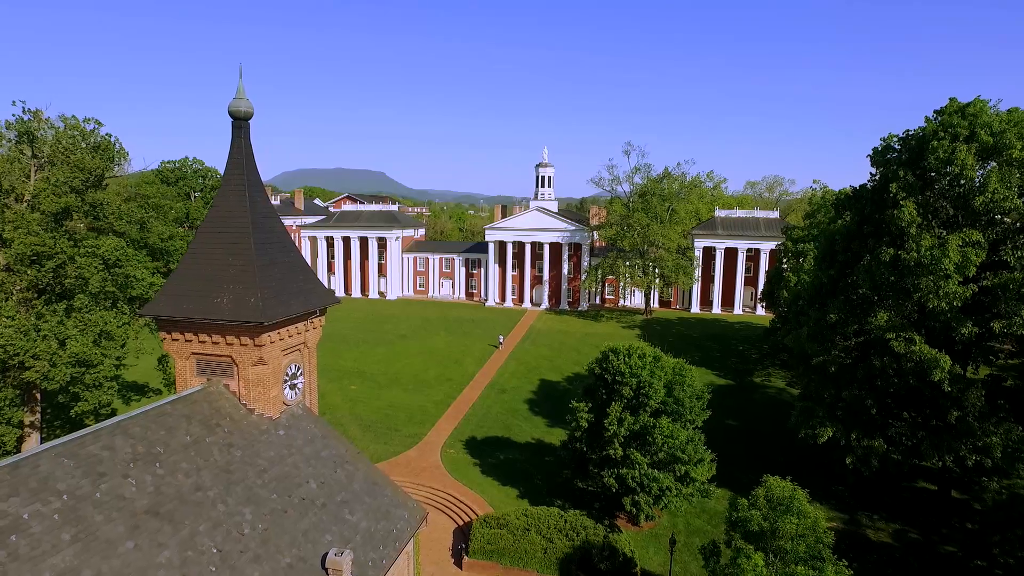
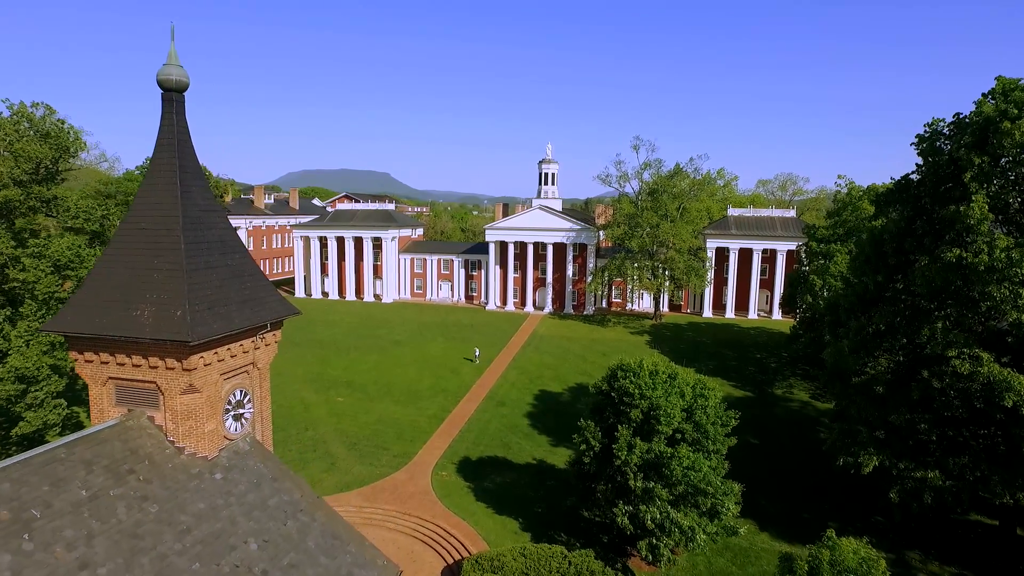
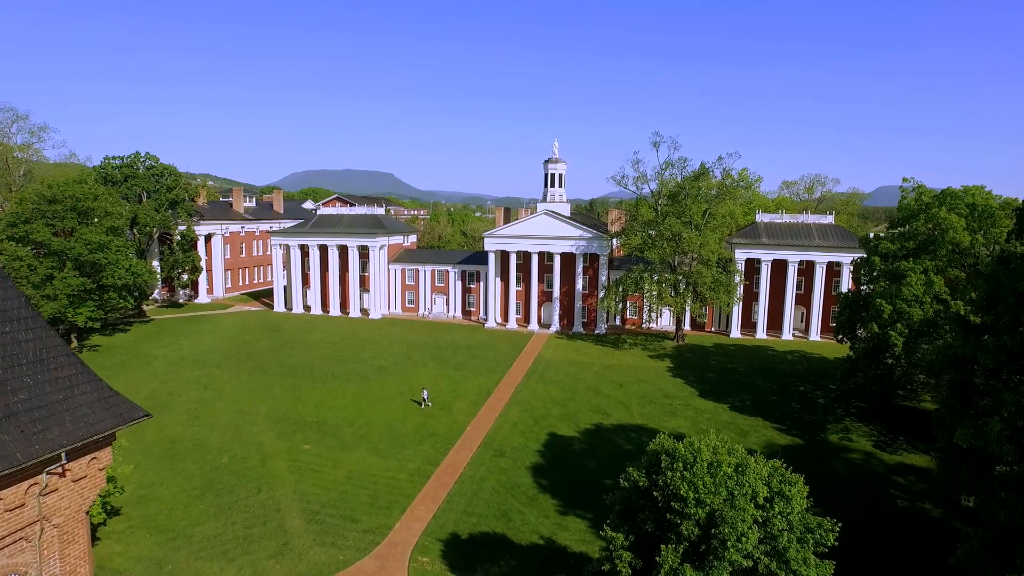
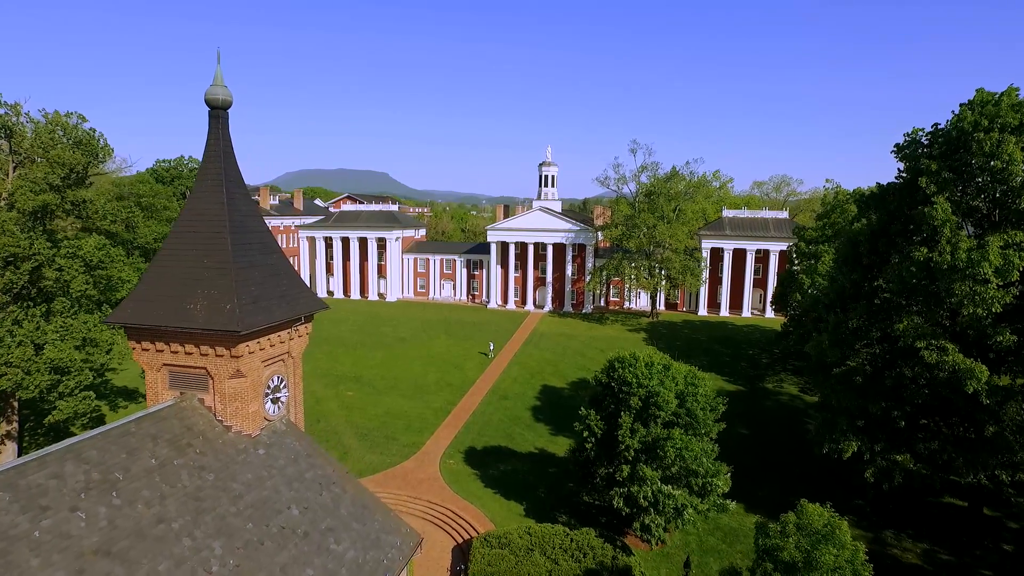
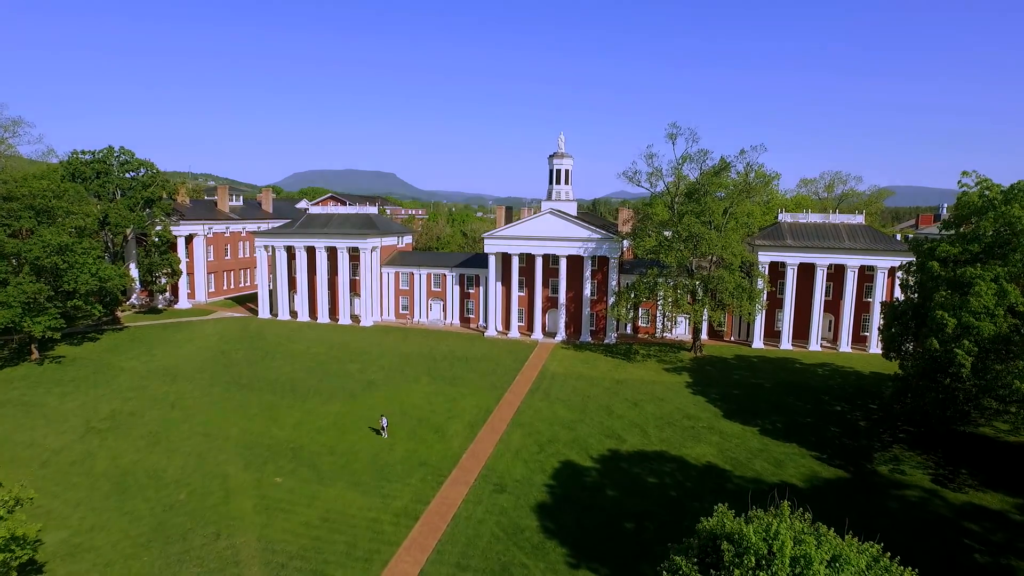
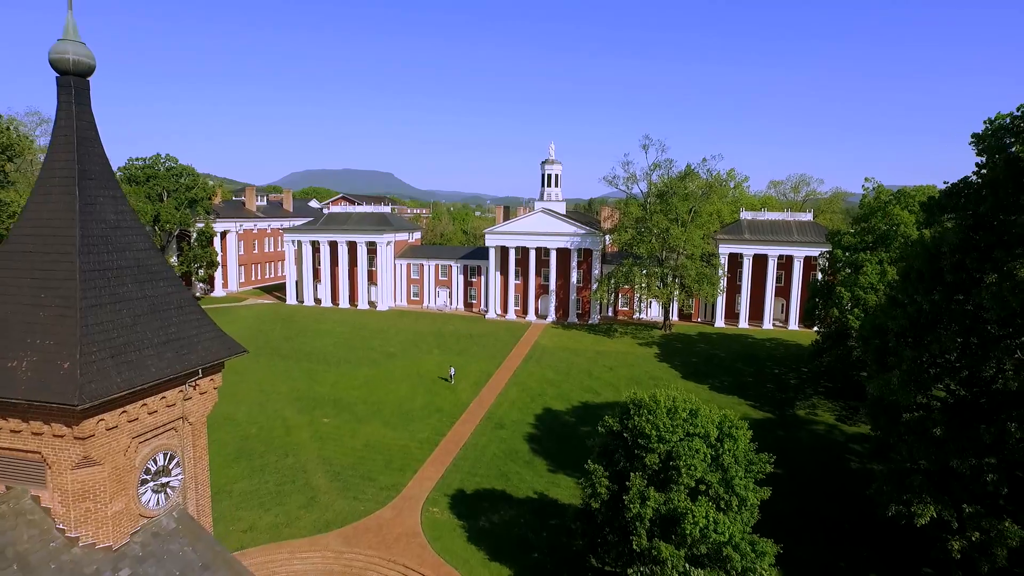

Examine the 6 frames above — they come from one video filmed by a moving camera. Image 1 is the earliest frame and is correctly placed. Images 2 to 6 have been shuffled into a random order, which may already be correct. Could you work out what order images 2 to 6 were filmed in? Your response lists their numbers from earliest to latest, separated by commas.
4, 2, 6, 3, 5
